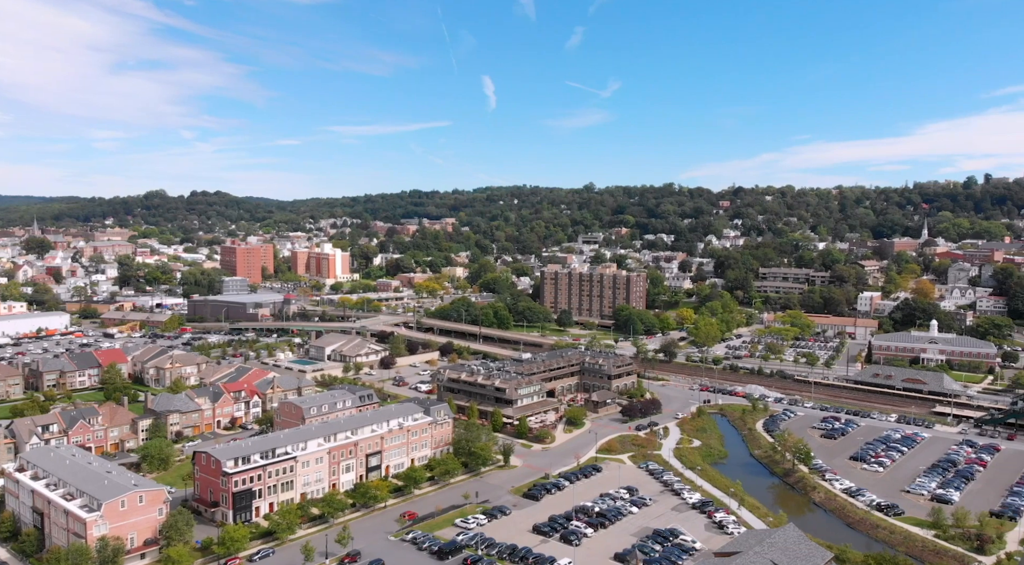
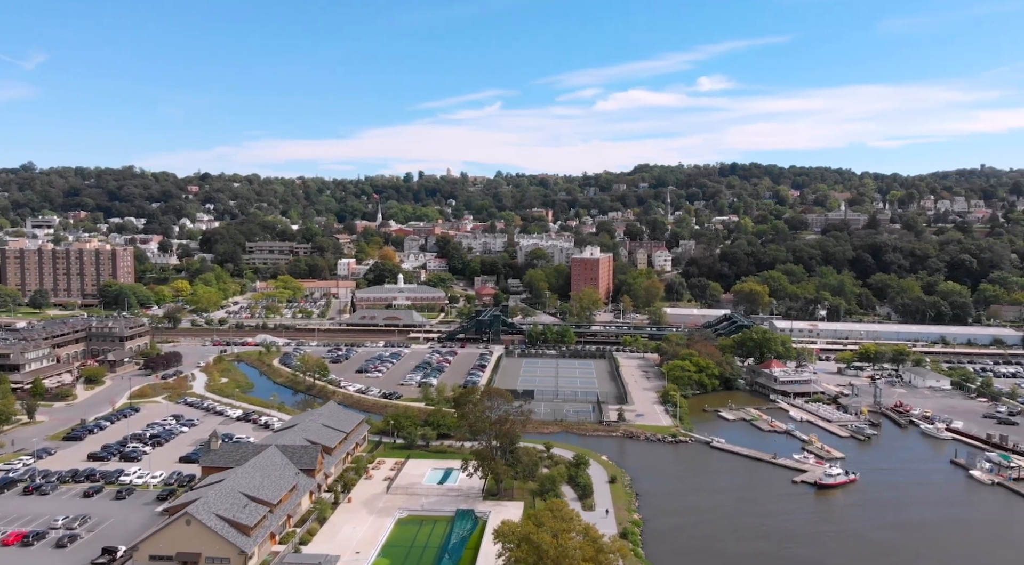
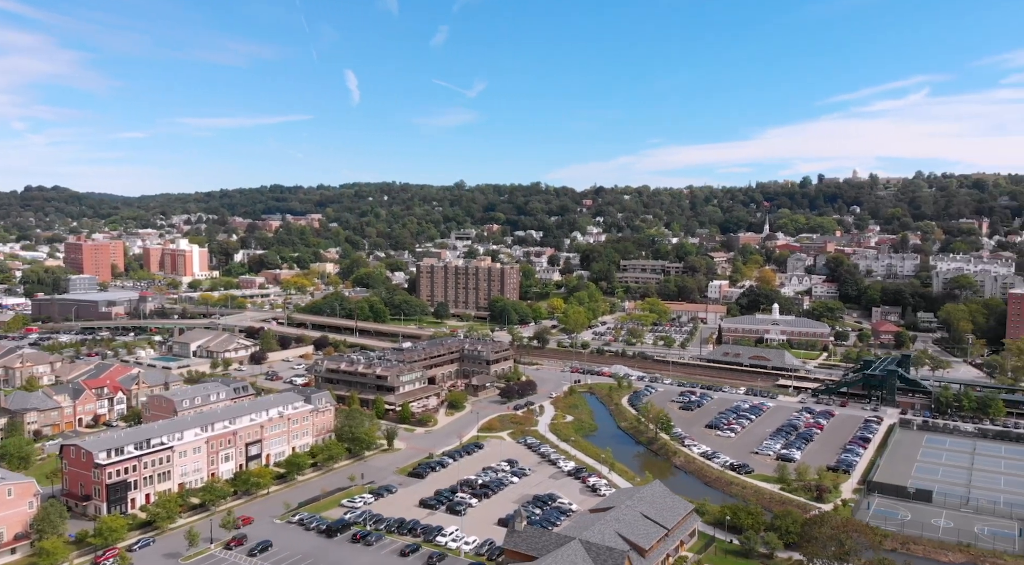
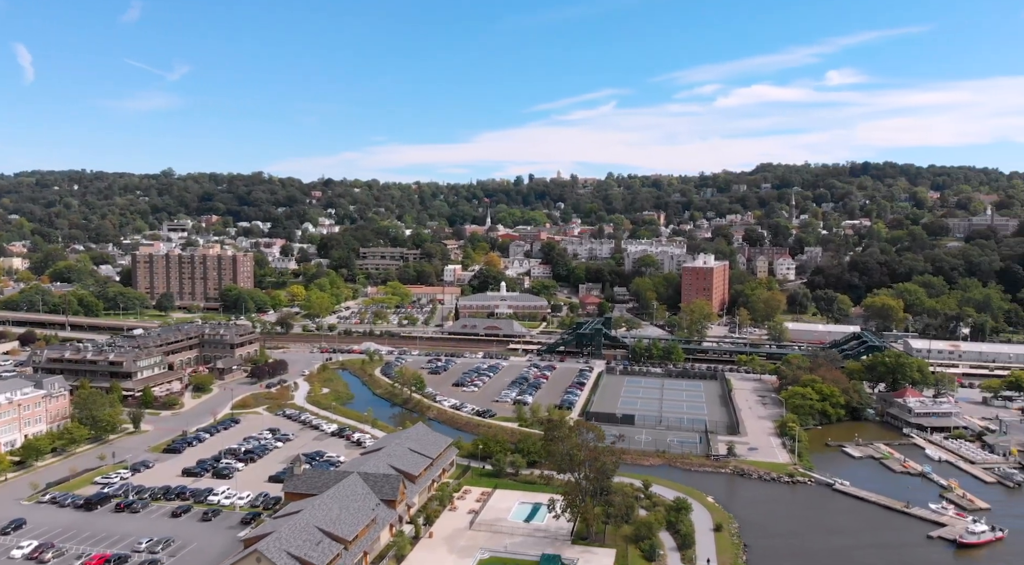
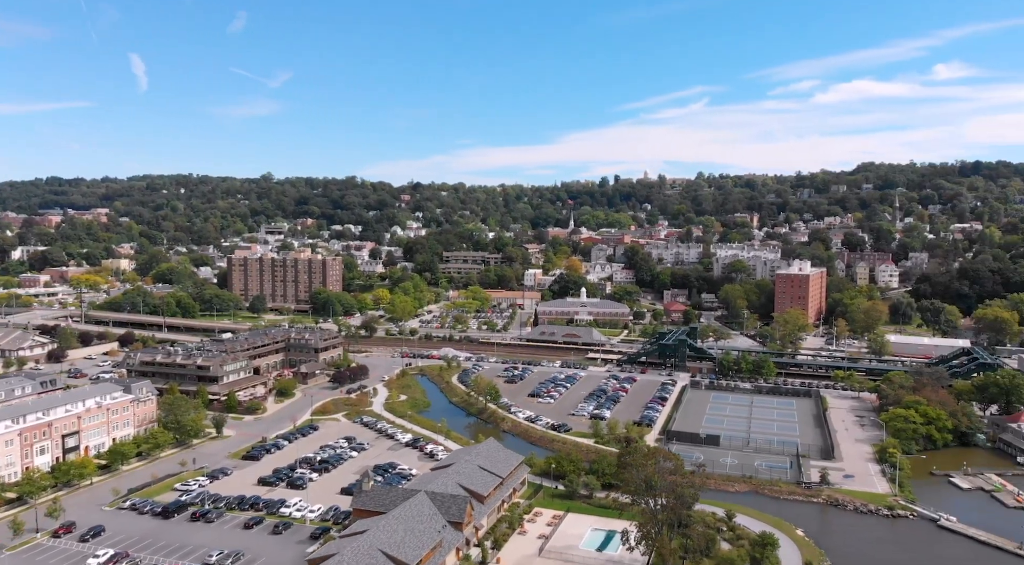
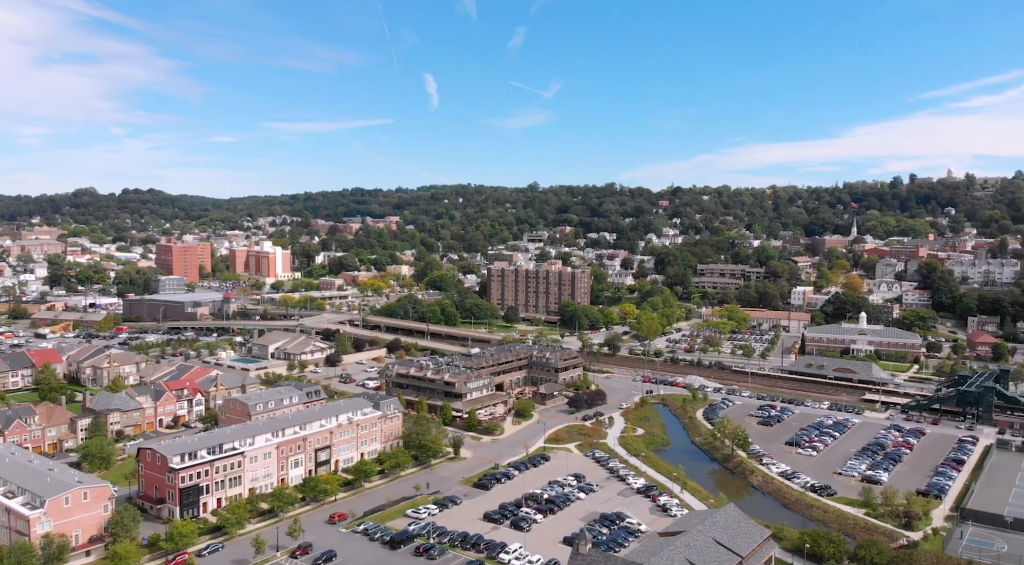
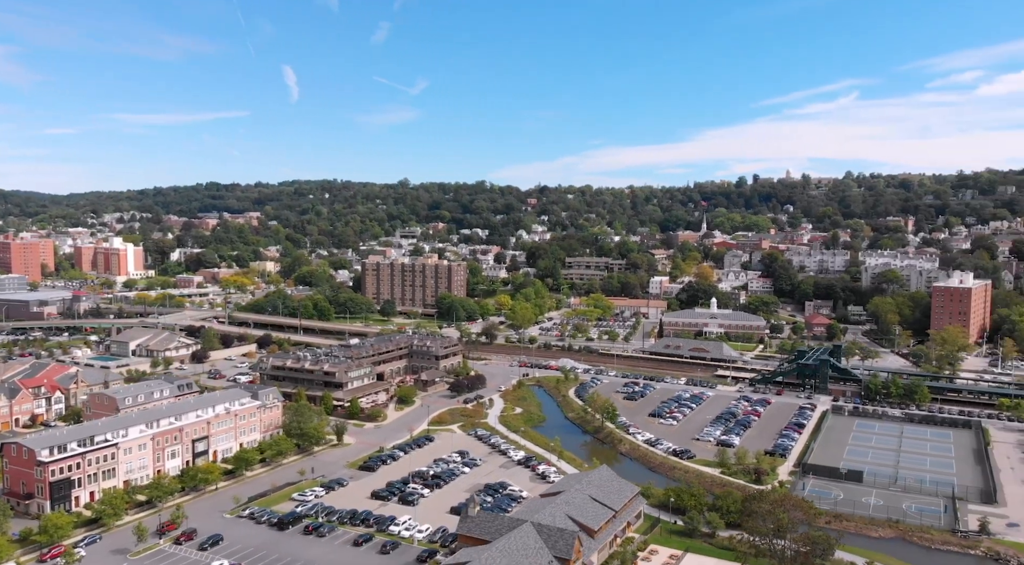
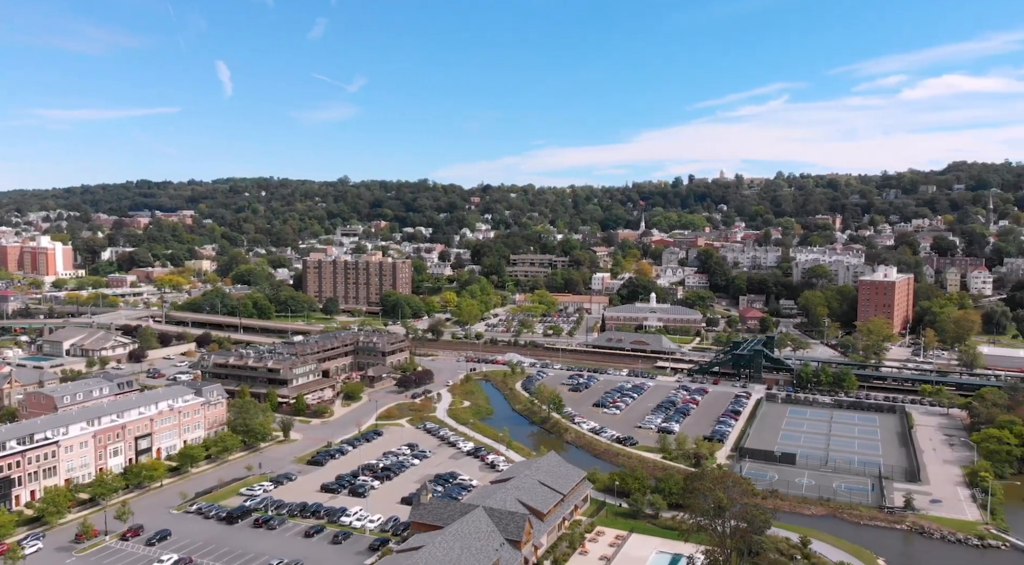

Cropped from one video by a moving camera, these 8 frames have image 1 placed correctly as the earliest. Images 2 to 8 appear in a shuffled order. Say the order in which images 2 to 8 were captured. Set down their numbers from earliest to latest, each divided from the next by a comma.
6, 3, 7, 8, 5, 4, 2
